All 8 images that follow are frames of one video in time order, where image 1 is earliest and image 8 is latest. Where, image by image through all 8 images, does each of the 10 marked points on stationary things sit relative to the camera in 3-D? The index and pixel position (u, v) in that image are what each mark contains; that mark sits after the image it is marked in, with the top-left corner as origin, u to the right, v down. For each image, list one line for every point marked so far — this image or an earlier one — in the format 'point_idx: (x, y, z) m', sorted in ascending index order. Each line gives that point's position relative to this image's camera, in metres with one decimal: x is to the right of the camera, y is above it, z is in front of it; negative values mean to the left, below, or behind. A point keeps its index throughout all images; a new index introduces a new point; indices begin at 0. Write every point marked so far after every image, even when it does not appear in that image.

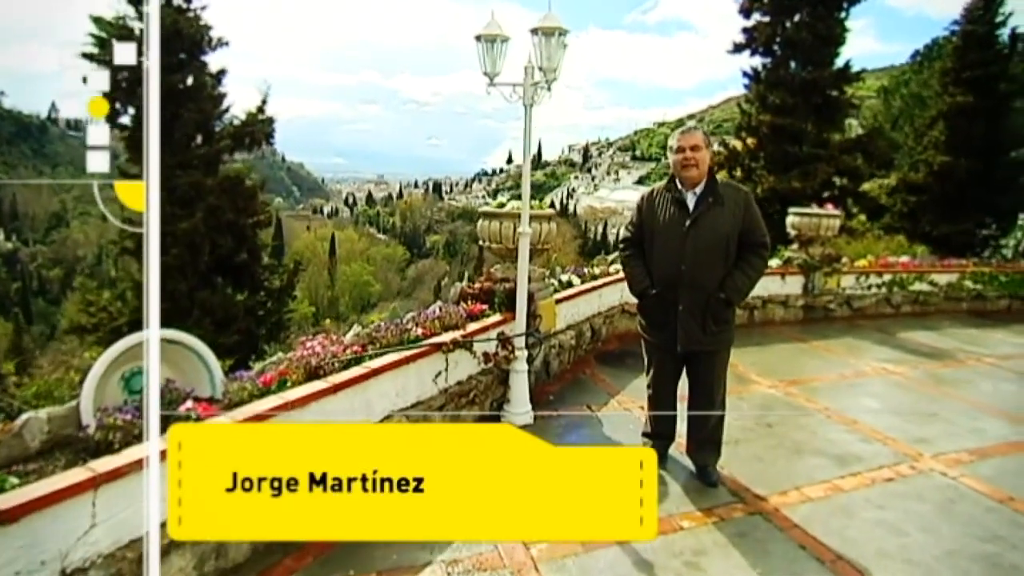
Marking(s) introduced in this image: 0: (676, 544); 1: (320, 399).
0: (+0.7, -1.2, +2.8) m
1: (-0.8, -0.5, +2.7) m
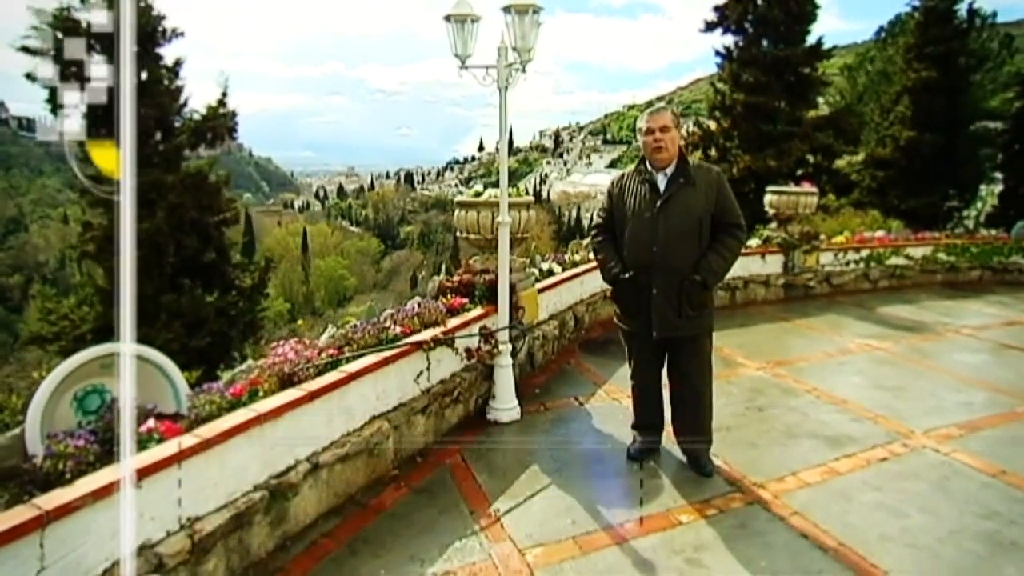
0: (+0.7, -1.1, +2.7) m
1: (-0.9, -0.5, +2.5) m
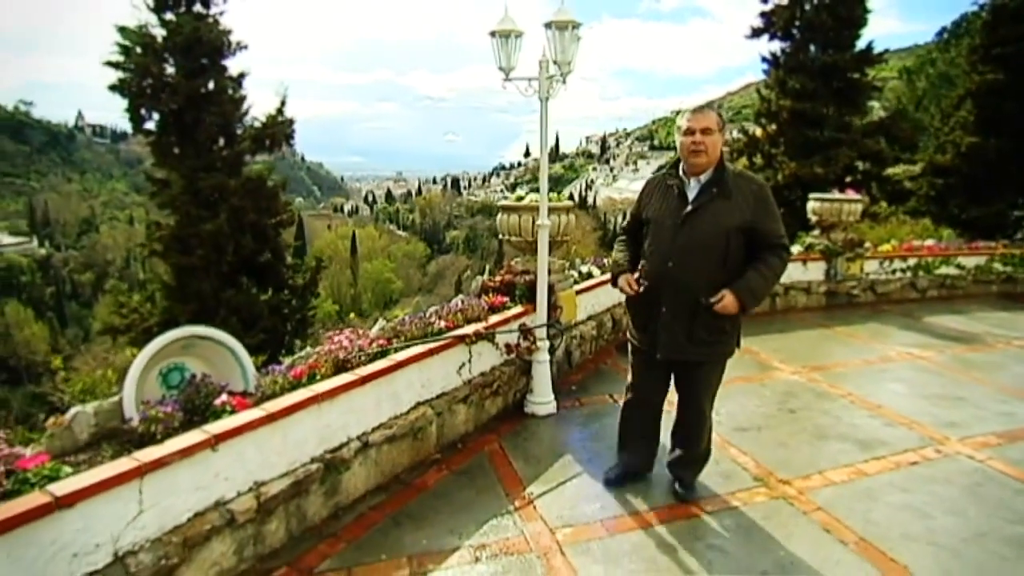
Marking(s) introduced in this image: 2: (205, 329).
0: (+0.9, -1.1, +2.8) m
1: (-0.7, -0.5, +2.8) m
2: (-1.4, -0.2, +2.7) m
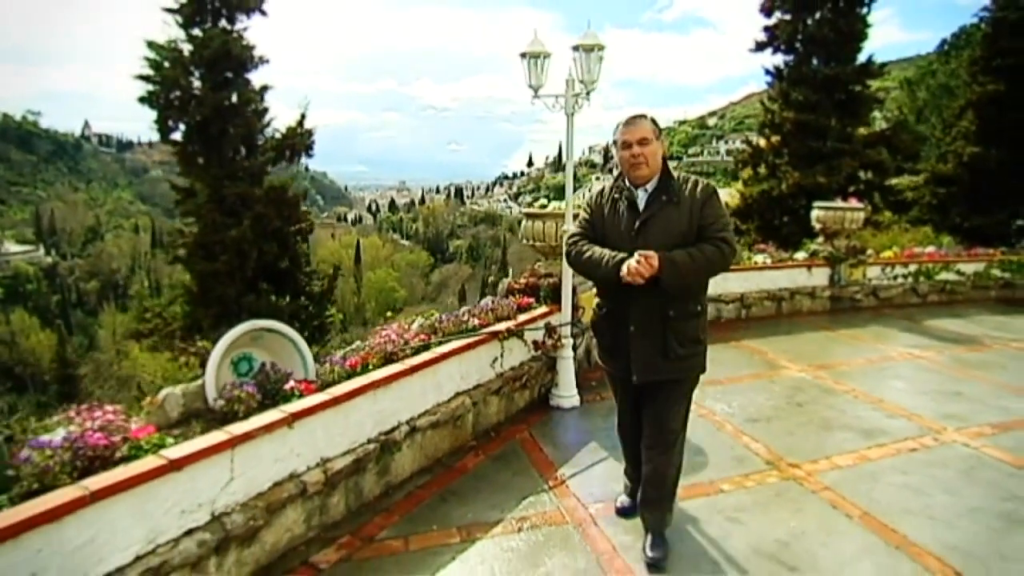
0: (+1.0, -1.1, +3.1) m
1: (-0.6, -0.5, +3.1) m
2: (-1.2, -0.2, +3.0) m
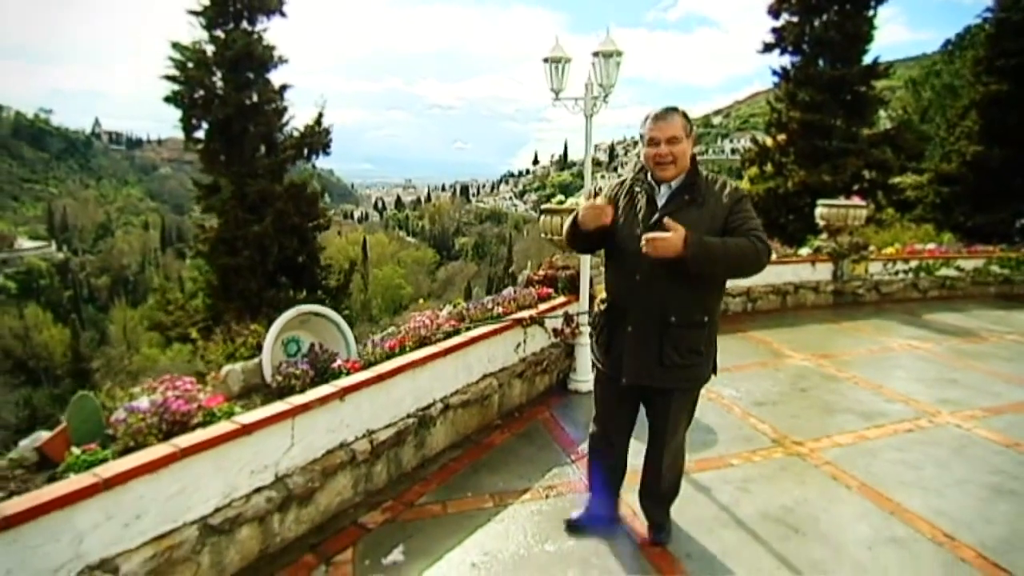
0: (+1.2, -1.0, +3.4) m
1: (-0.4, -0.4, +3.3) m
2: (-1.1, -0.1, +3.3) m
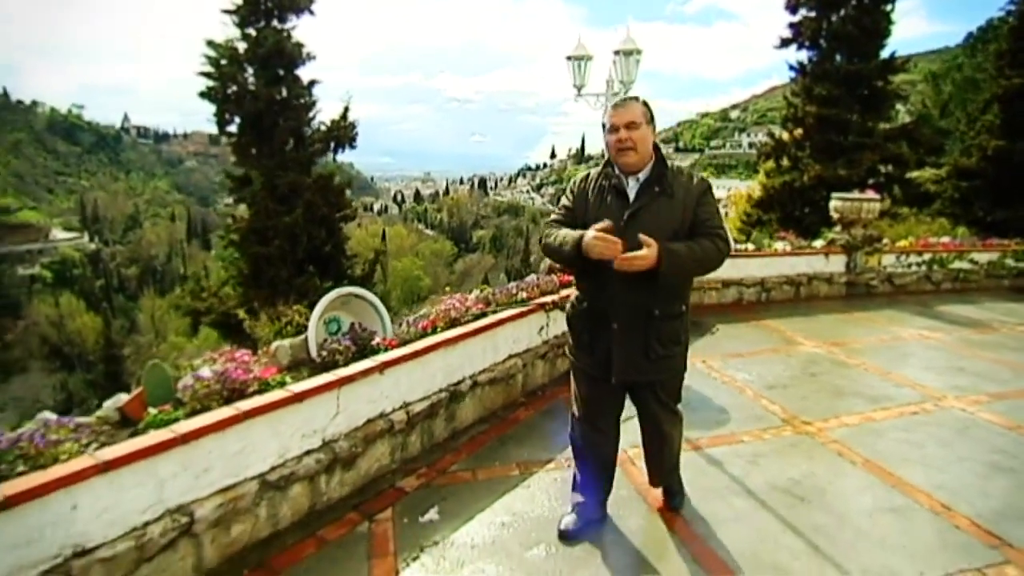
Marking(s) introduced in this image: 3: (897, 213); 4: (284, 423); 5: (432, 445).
0: (+1.3, -1.0, +3.6) m
1: (-0.3, -0.3, +3.6) m
2: (-0.9, 0.0, +3.6) m
3: (+6.9, +1.3, +11.0) m
4: (-1.0, -0.6, +2.7) m
5: (-0.5, -0.9, +3.4) m
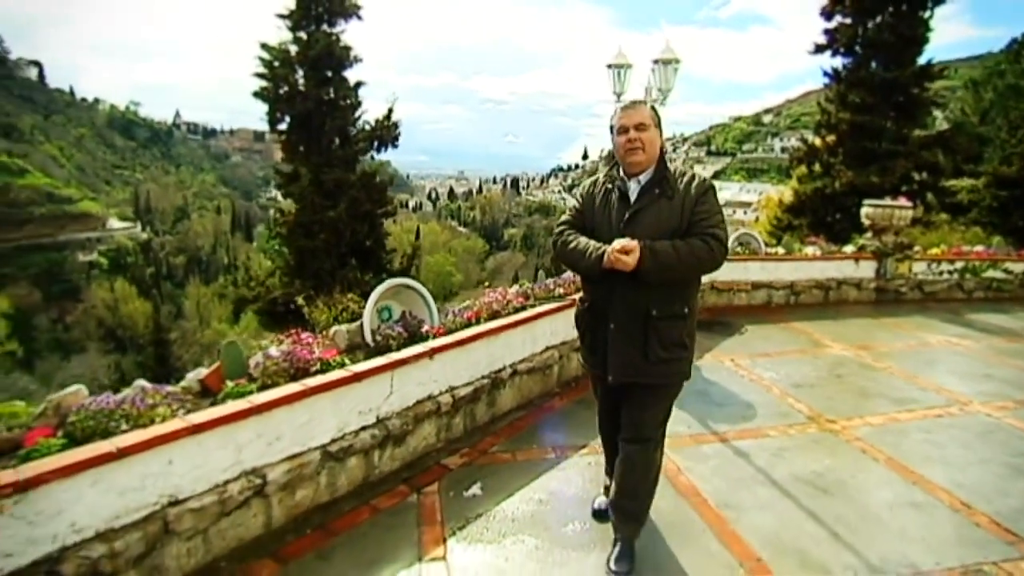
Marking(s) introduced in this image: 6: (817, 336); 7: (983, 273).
0: (+1.5, -1.0, +3.7) m
1: (0.0, -0.3, +3.8) m
2: (-0.7, 0.0, +3.8) m
3: (+7.5, +1.2, +11.0) m
4: (-0.8, -0.5, +3.0) m
5: (-0.2, -0.8, +3.7) m
6: (+3.0, -0.5, +6.0) m
7: (+6.1, +0.2, +7.9) m
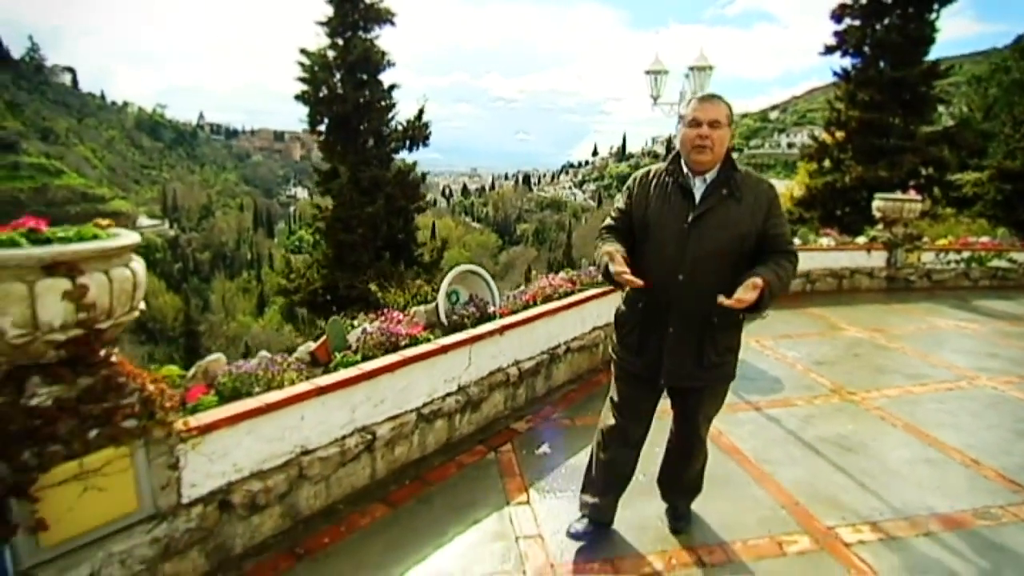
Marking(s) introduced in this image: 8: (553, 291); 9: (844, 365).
0: (+1.9, -0.9, +4.2) m
1: (+0.3, -0.2, +4.3) m
2: (-0.3, +0.1, +4.3) m
3: (+7.9, +1.4, +11.4) m
4: (-0.4, -0.5, +3.4) m
5: (+0.1, -0.7, +4.1) m
6: (+3.4, -0.4, +6.5) m
7: (+6.4, +0.3, +8.3) m
8: (+0.3, 0.0, +4.5) m
9: (+2.7, -0.6, +5.0) m
